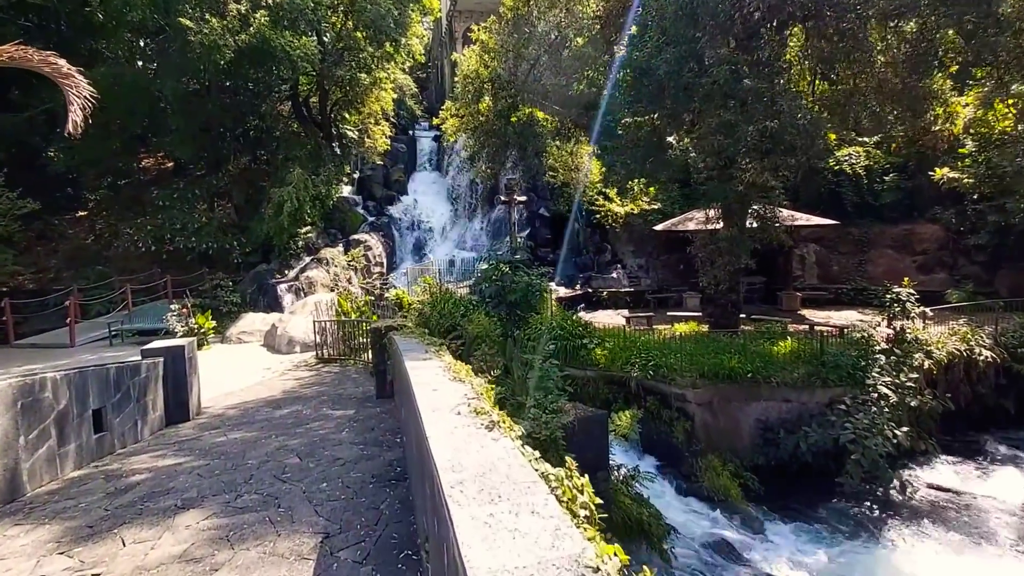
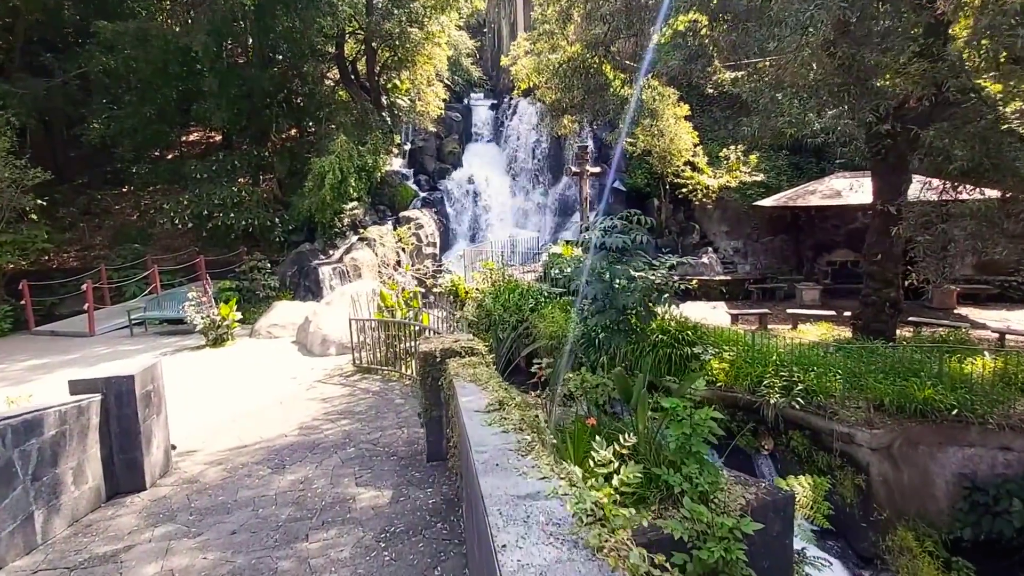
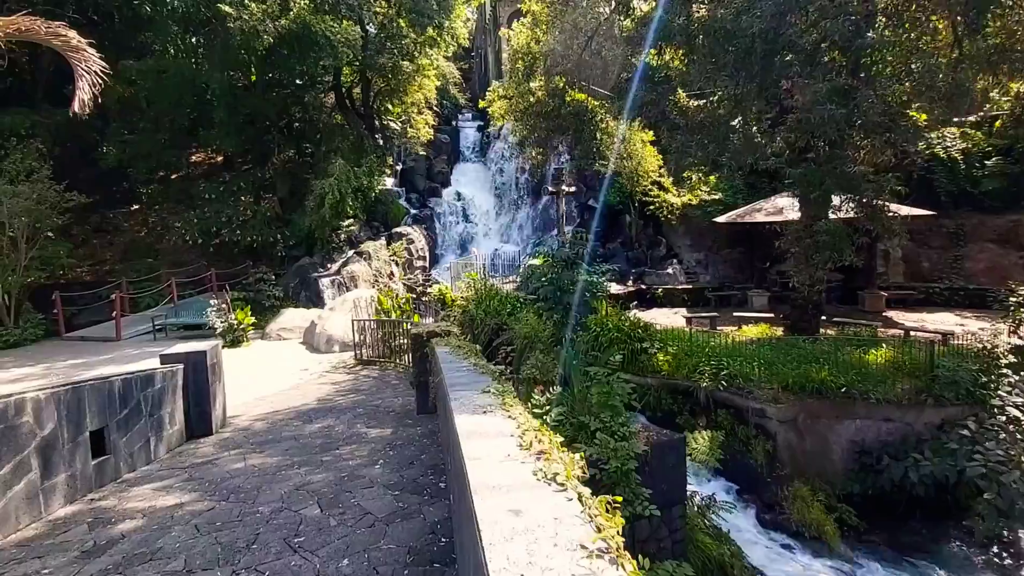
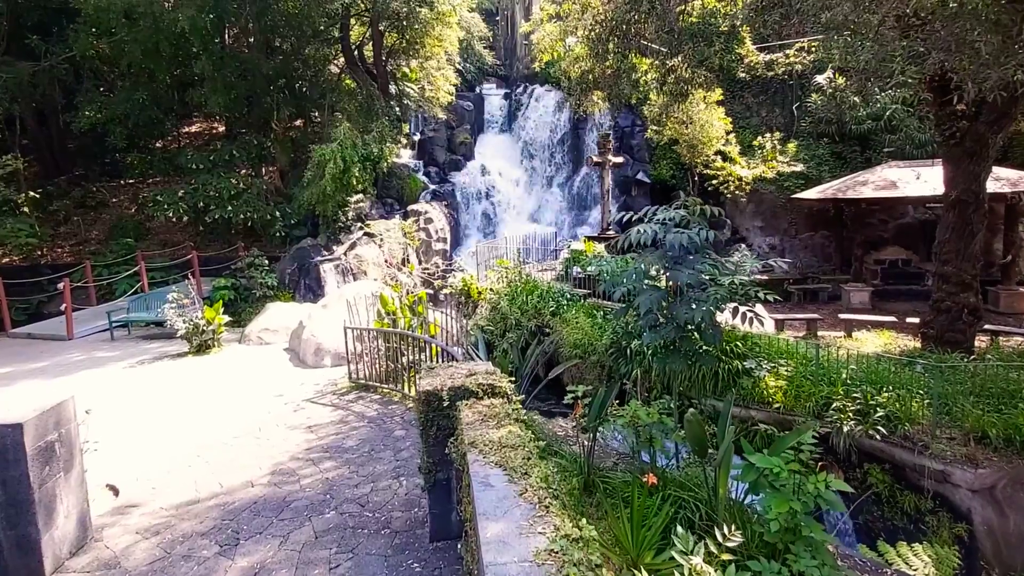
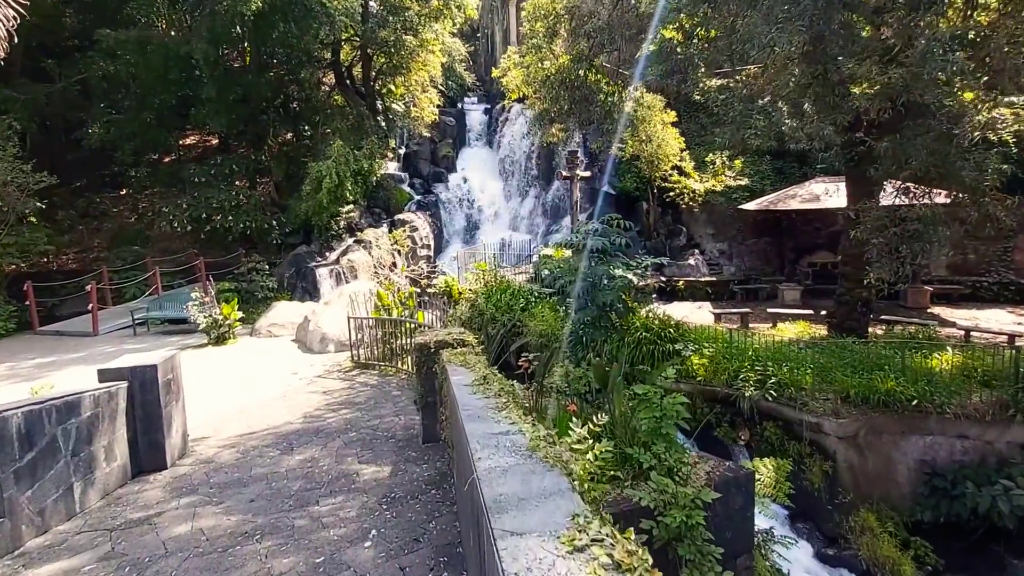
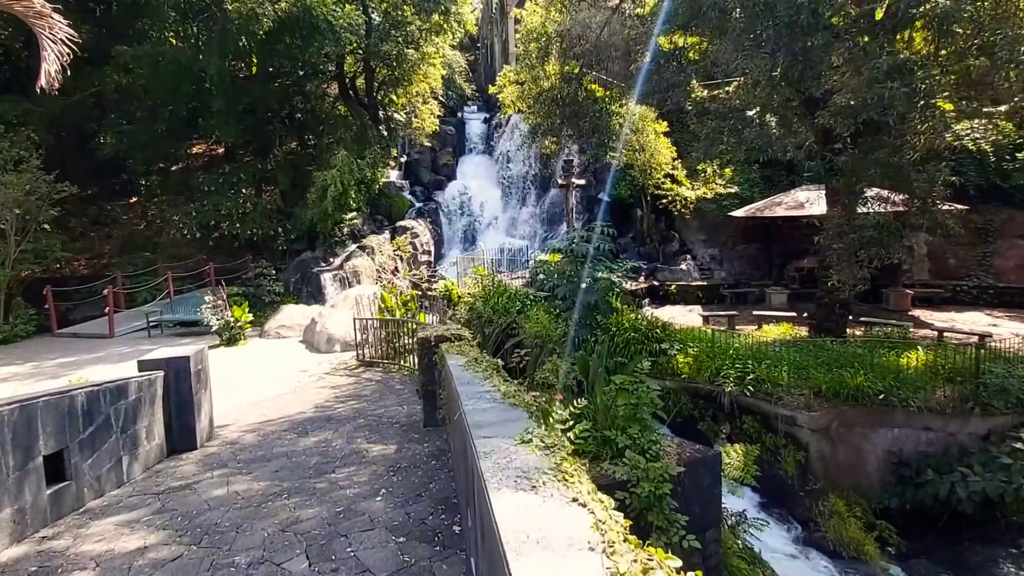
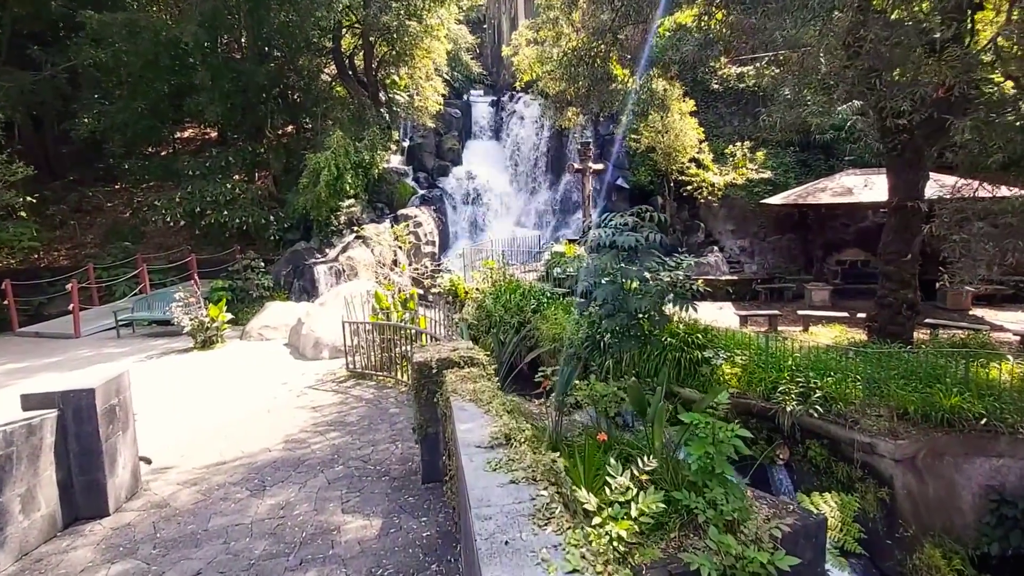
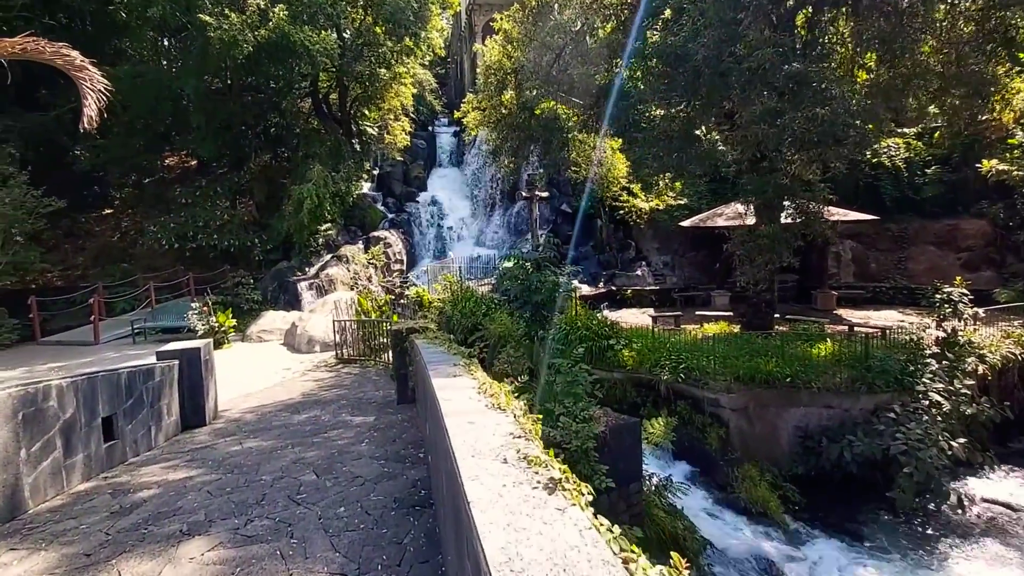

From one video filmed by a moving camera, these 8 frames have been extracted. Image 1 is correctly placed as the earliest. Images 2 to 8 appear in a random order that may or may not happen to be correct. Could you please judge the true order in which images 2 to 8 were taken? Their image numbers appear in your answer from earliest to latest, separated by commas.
8, 3, 6, 5, 2, 7, 4
